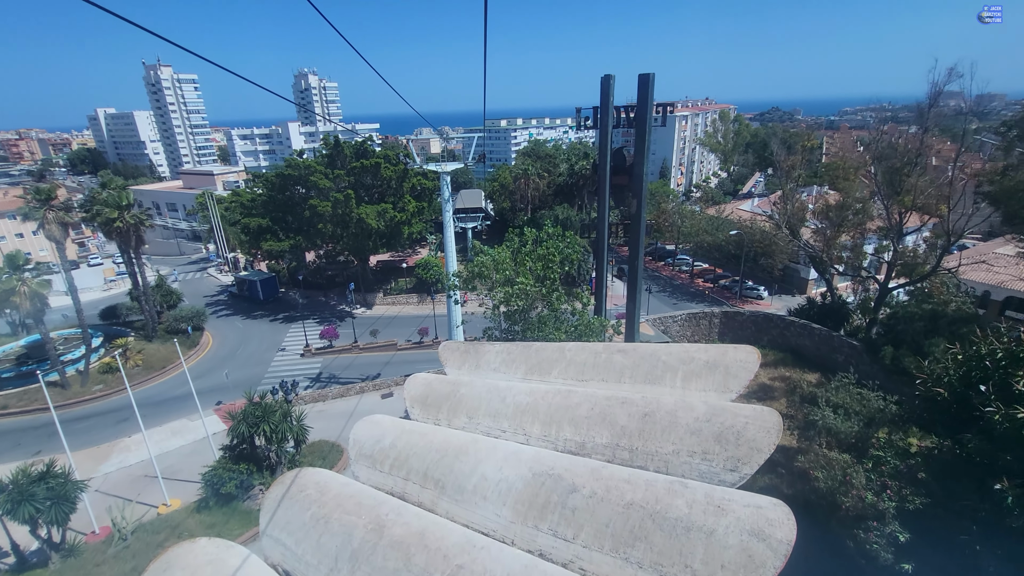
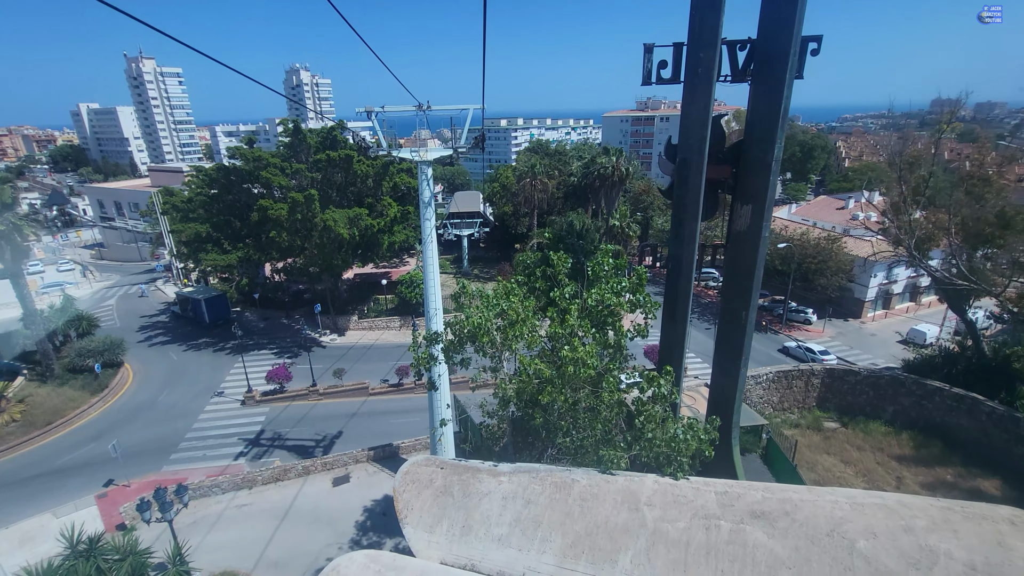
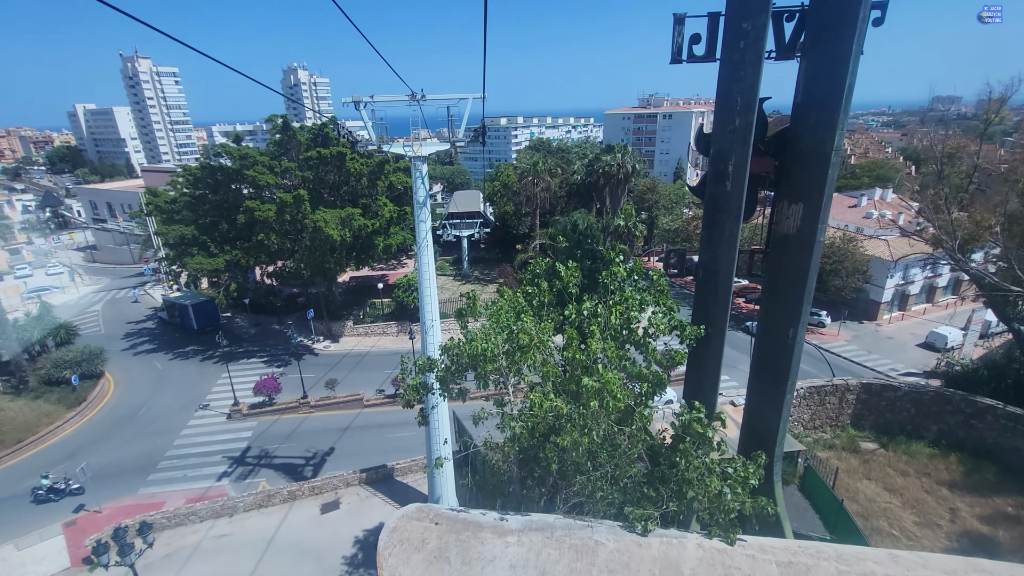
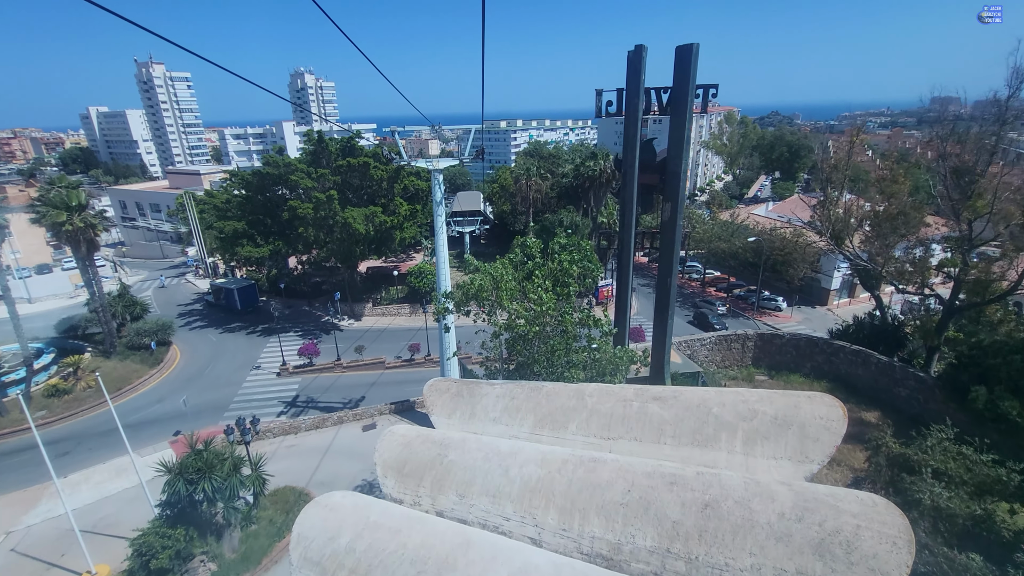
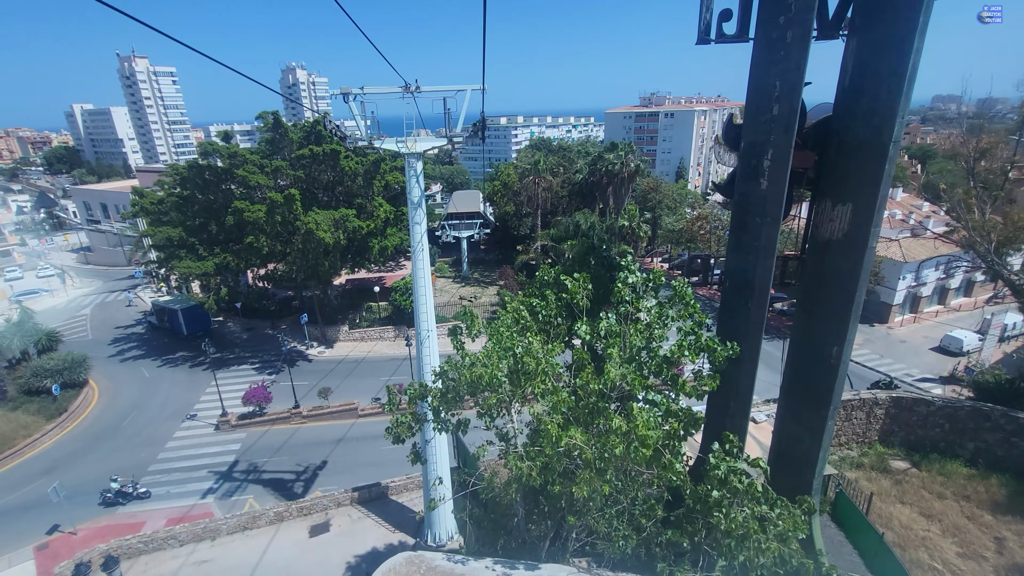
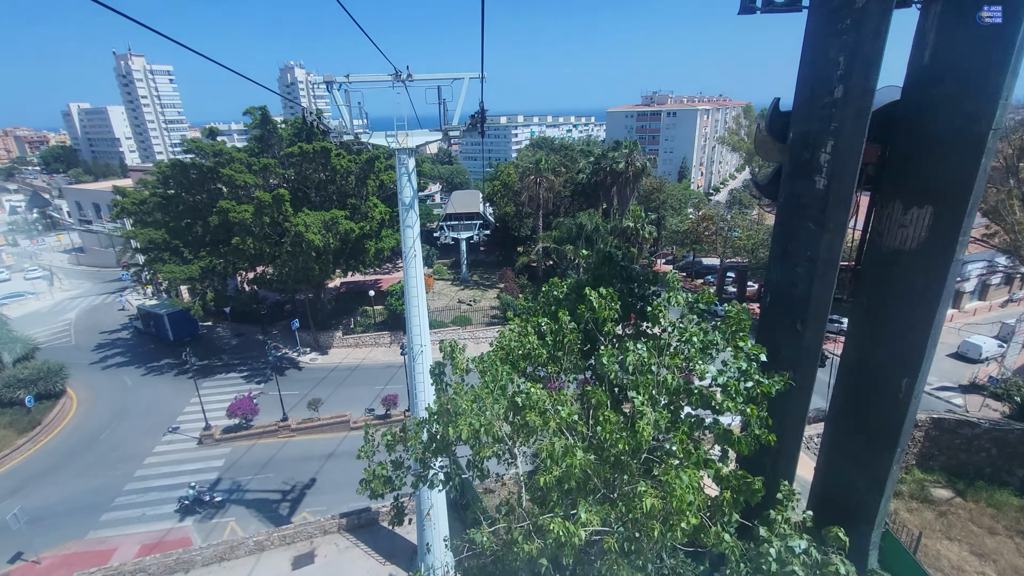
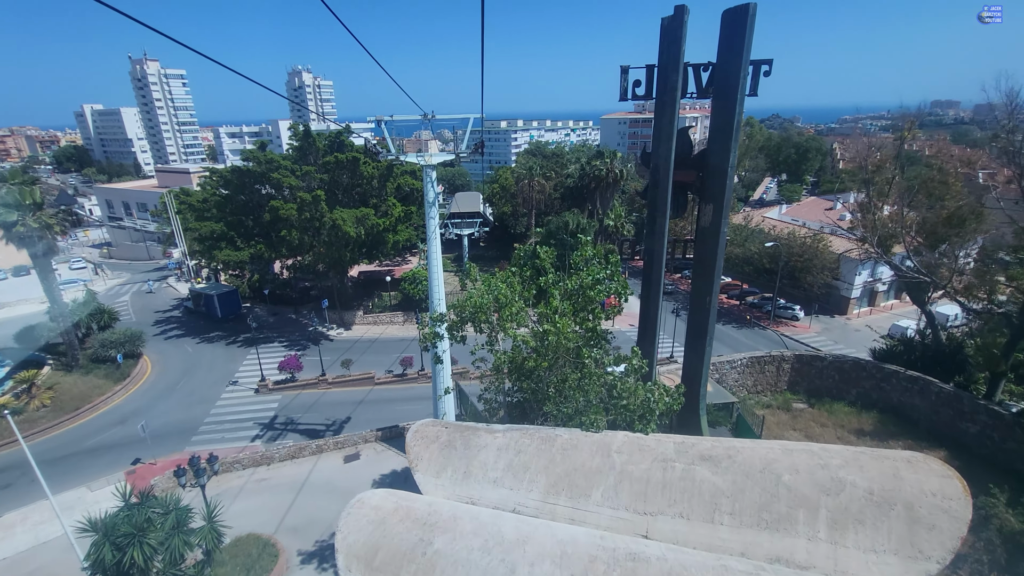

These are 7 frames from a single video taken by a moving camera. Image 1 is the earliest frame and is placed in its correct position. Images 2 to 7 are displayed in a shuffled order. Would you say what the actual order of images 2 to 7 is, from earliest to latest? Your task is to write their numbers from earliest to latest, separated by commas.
4, 7, 2, 3, 5, 6
